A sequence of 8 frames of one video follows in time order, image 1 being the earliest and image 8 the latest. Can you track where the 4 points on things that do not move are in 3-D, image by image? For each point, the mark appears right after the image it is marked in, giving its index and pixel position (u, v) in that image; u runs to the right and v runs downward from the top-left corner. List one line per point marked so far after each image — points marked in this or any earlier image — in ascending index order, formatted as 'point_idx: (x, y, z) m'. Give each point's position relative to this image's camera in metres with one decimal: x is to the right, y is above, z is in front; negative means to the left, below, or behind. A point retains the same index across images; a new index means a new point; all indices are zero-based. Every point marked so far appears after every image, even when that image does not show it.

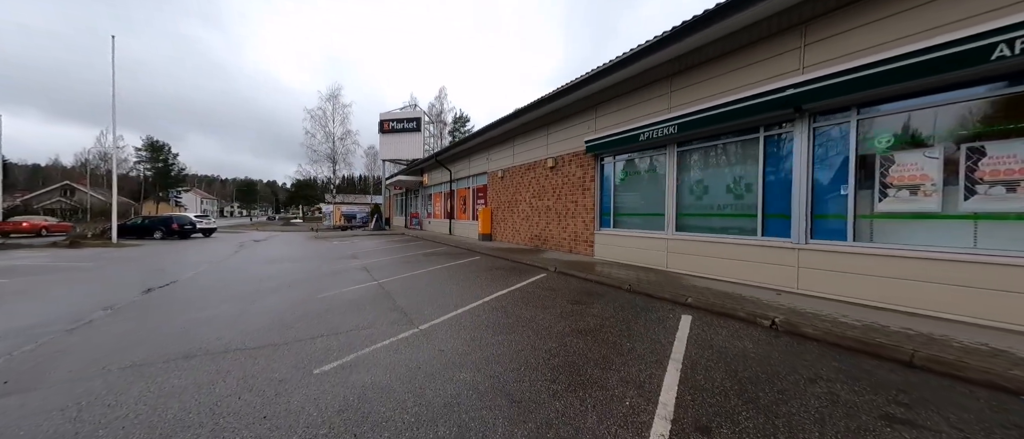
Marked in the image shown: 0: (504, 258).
0: (-0.3, -1.3, +8.9) m
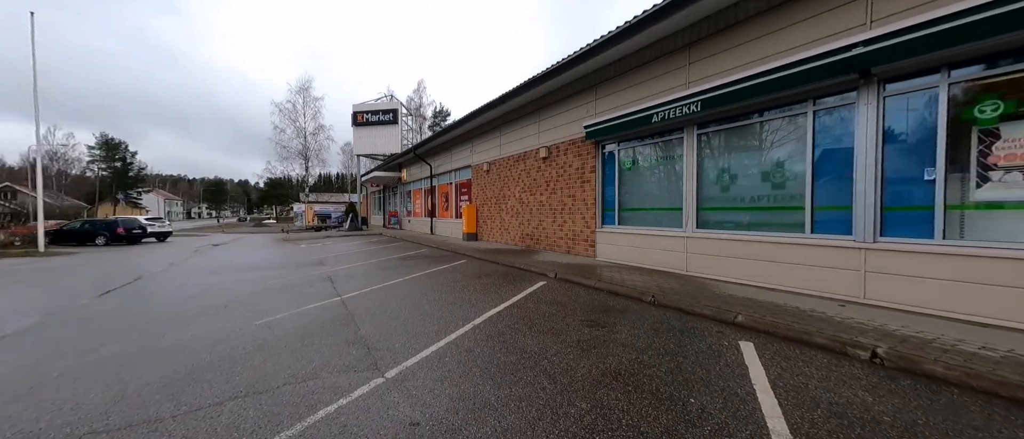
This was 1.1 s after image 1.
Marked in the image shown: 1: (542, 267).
0: (-0.5, -1.2, +7.8) m
1: (+0.8, -1.1, +6.5) m
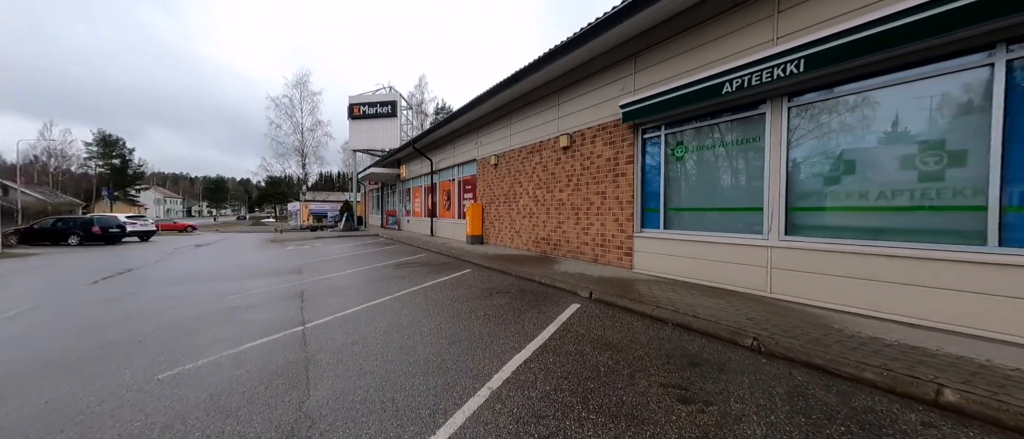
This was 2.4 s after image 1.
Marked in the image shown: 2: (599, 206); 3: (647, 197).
0: (-0.2, -1.2, +6.5) m
1: (+1.1, -1.1, +5.1) m
2: (+2.1, +0.3, +6.3) m
3: (+2.8, +0.5, +5.6) m
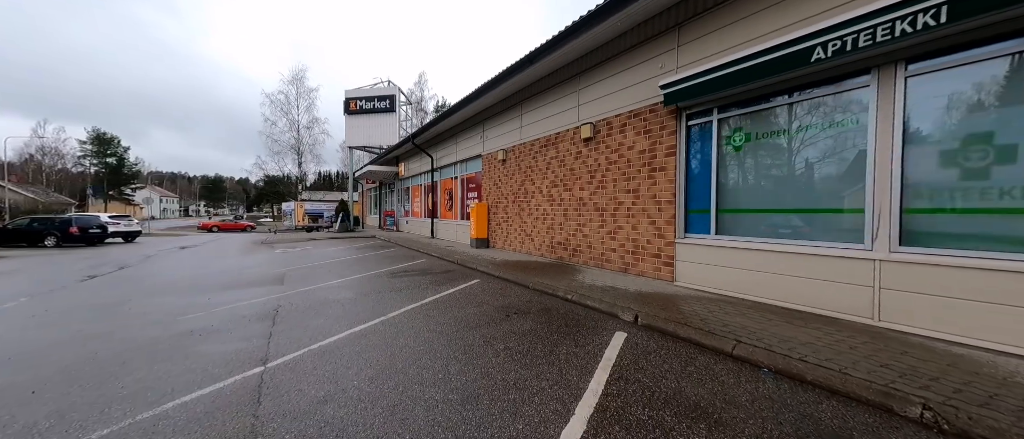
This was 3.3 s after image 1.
0: (+0.1, -1.3, +5.5) m
1: (+1.4, -1.2, +4.2) m
2: (+2.4, +0.3, +5.4) m
3: (+3.1, +0.4, +4.7) m
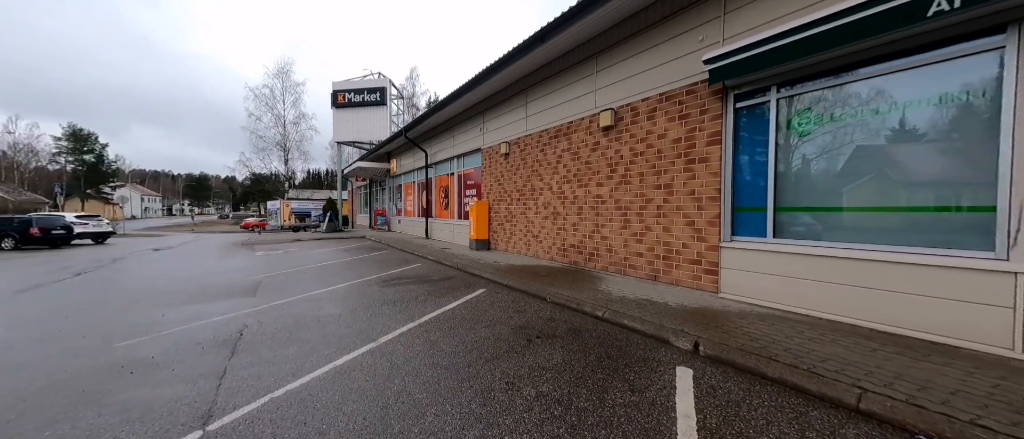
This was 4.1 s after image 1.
0: (+0.4, -1.3, +4.8) m
1: (+1.7, -1.2, +3.5) m
2: (+2.6, +0.3, +4.7) m
3: (+3.3, +0.4, +4.0) m
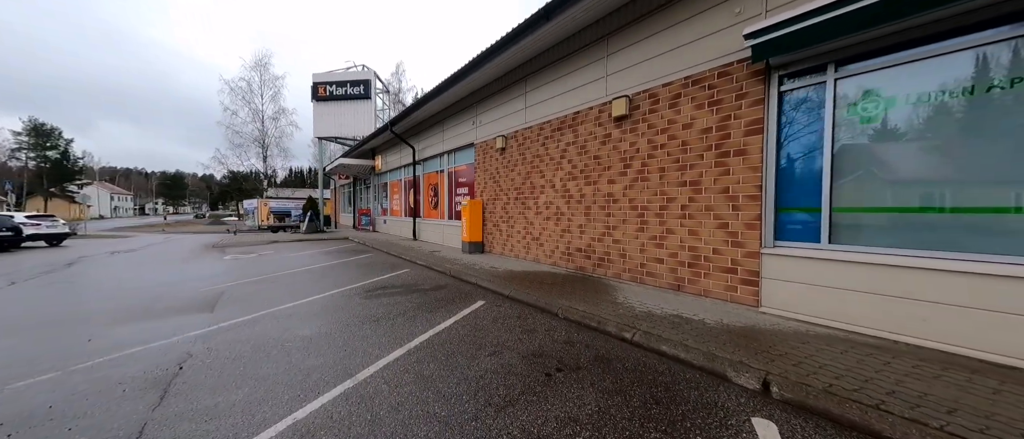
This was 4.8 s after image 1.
0: (+0.4, -1.3, +4.1) m
1: (+1.8, -1.2, +2.9) m
2: (+2.7, +0.2, +4.1) m
3: (+3.4, +0.4, +3.4) m
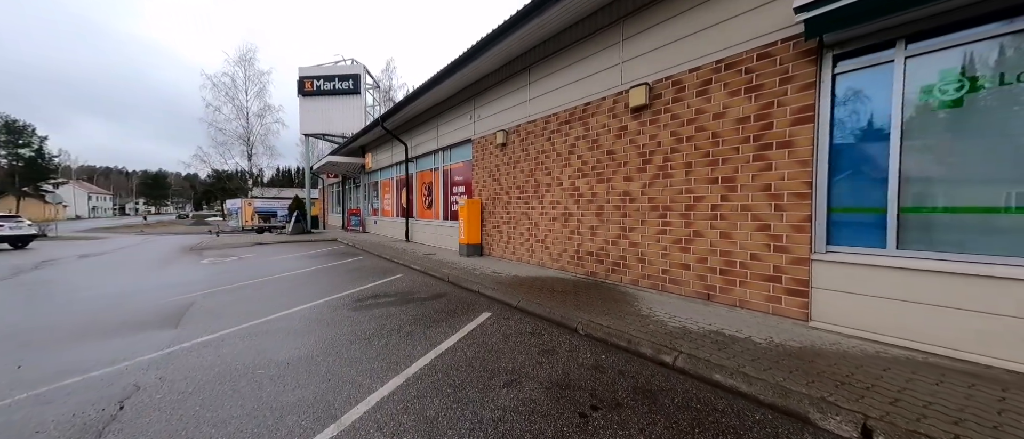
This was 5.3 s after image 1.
0: (+0.6, -1.3, +3.6) m
1: (+2.0, -1.3, +2.4) m
2: (+2.8, +0.2, +3.7) m
3: (+3.6, +0.4, +3.0) m
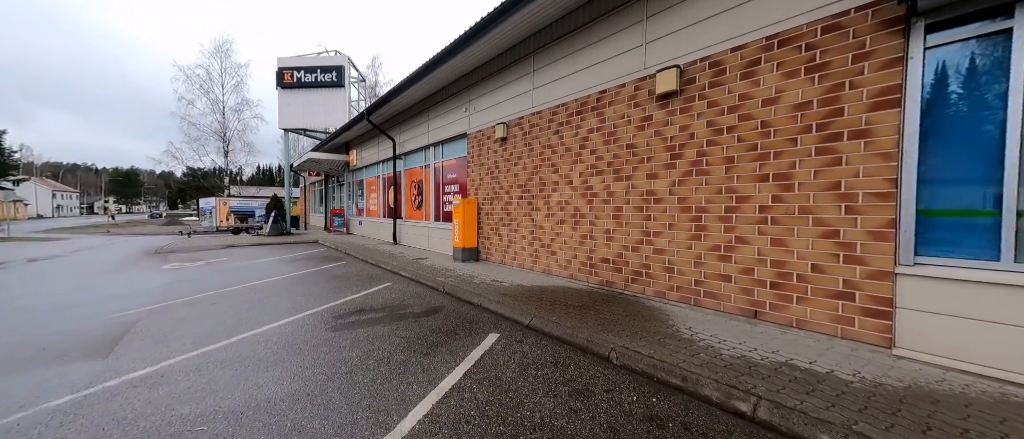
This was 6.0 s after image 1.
0: (+0.8, -1.4, +3.0) m
1: (+2.2, -1.3, +1.8) m
2: (+3.0, +0.2, +3.1) m
3: (+3.8, +0.3, +2.5) m
